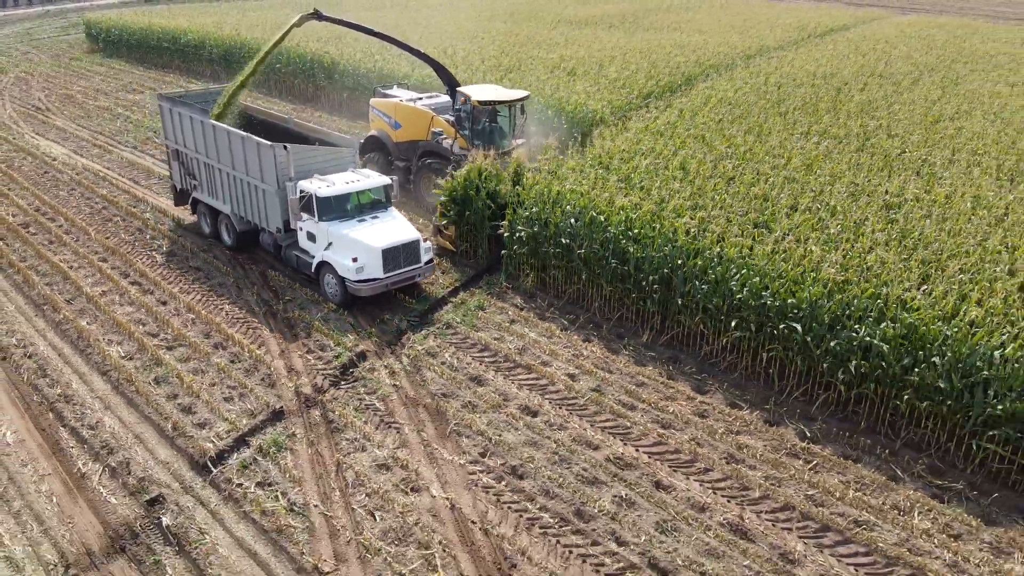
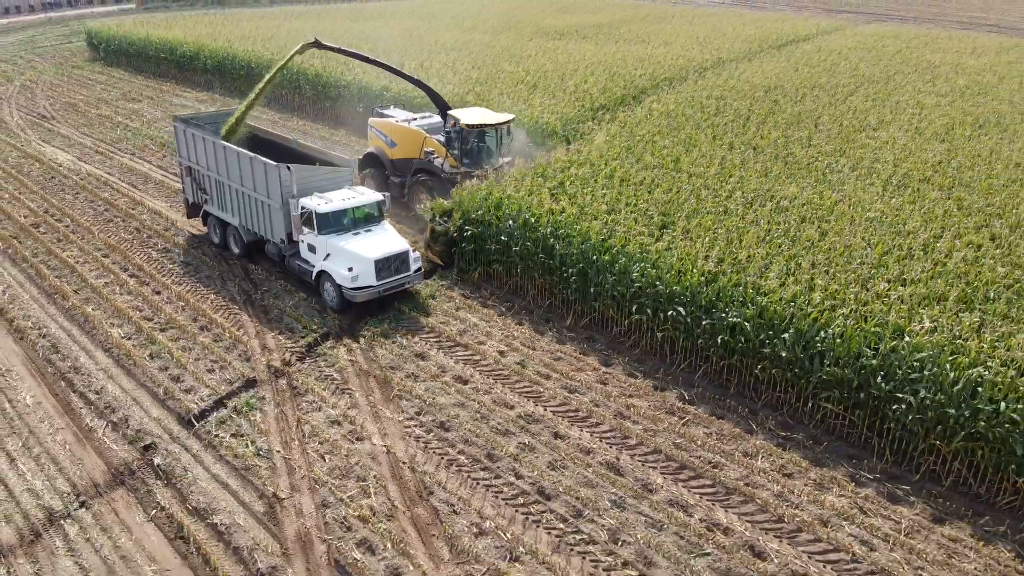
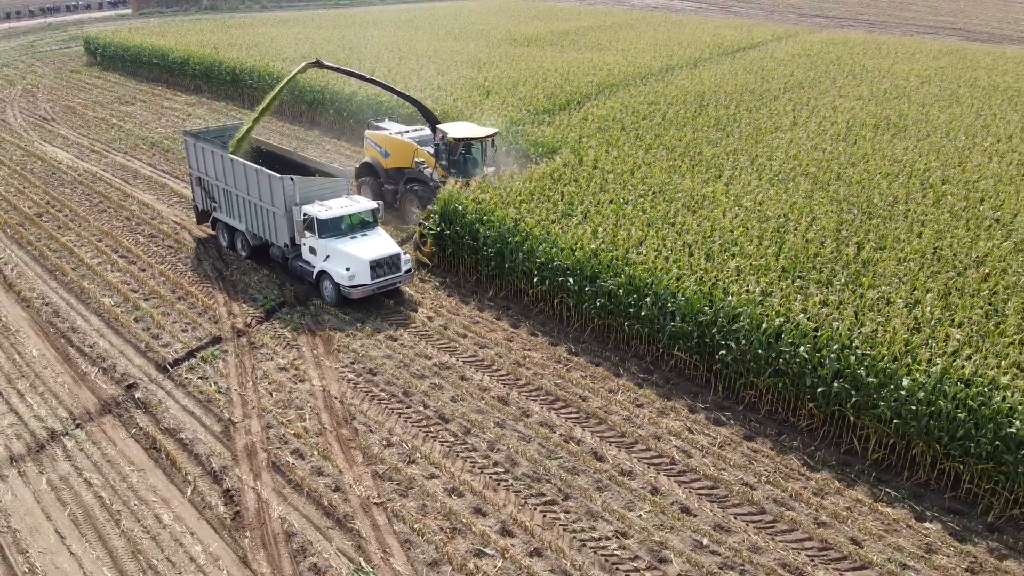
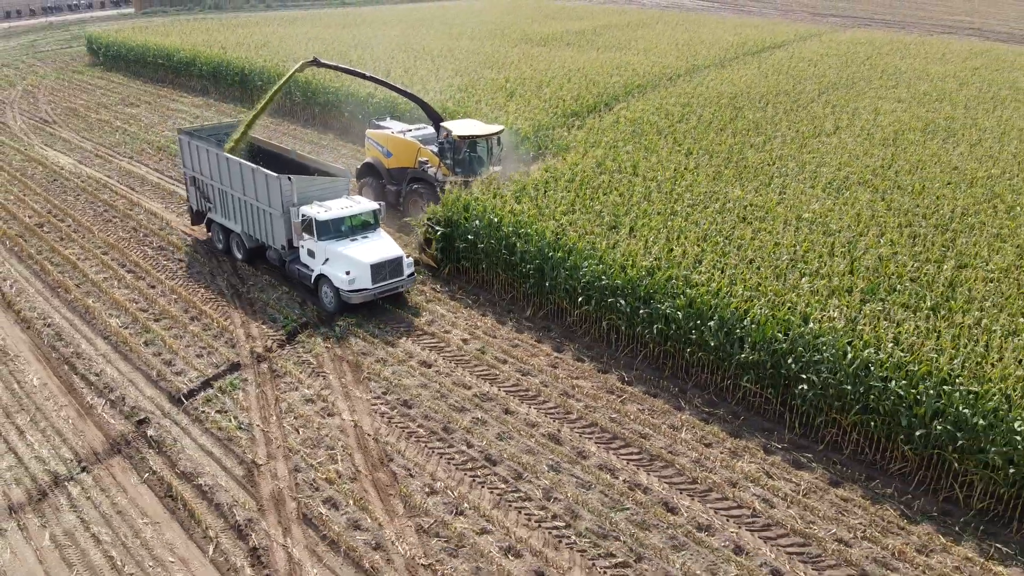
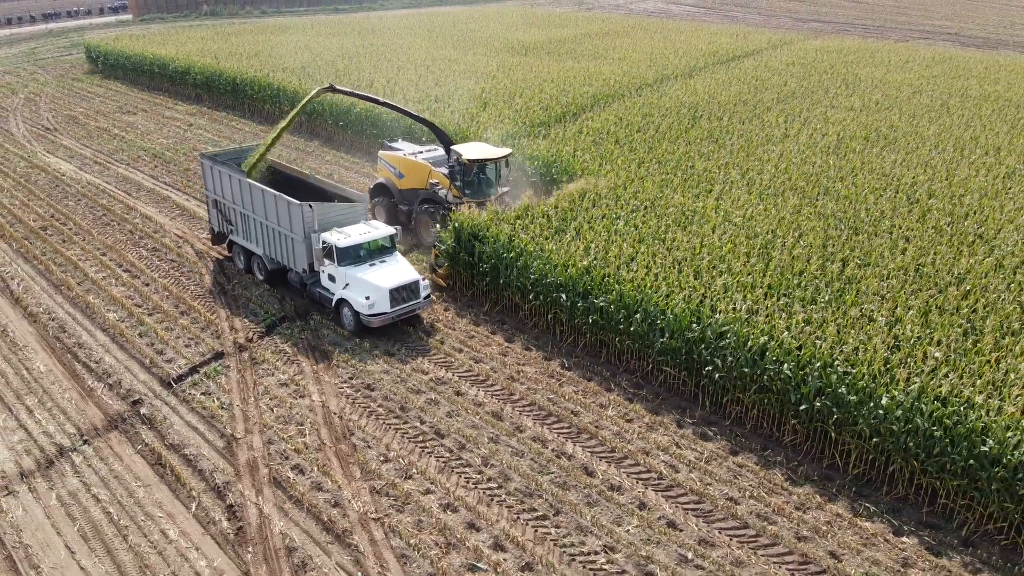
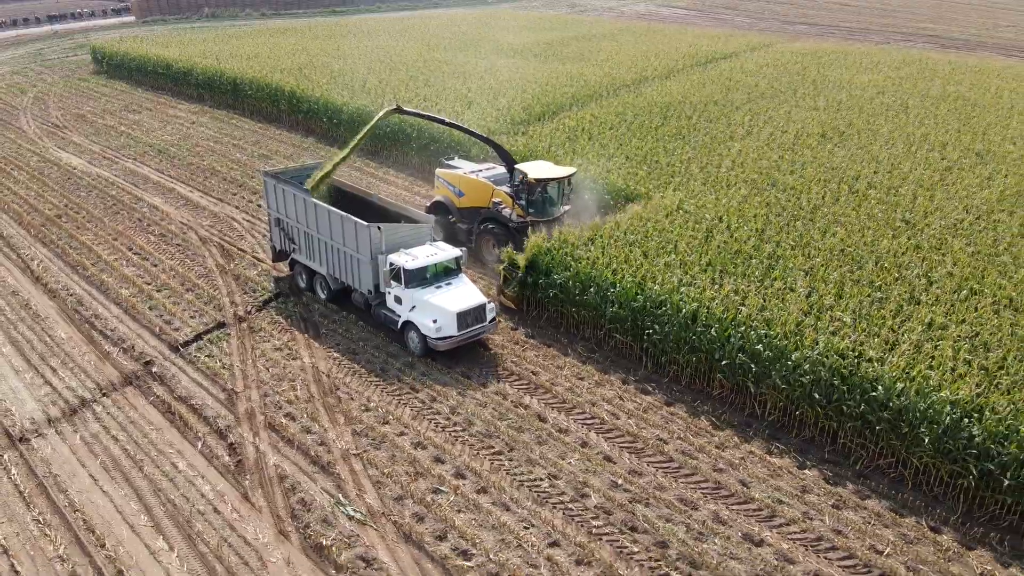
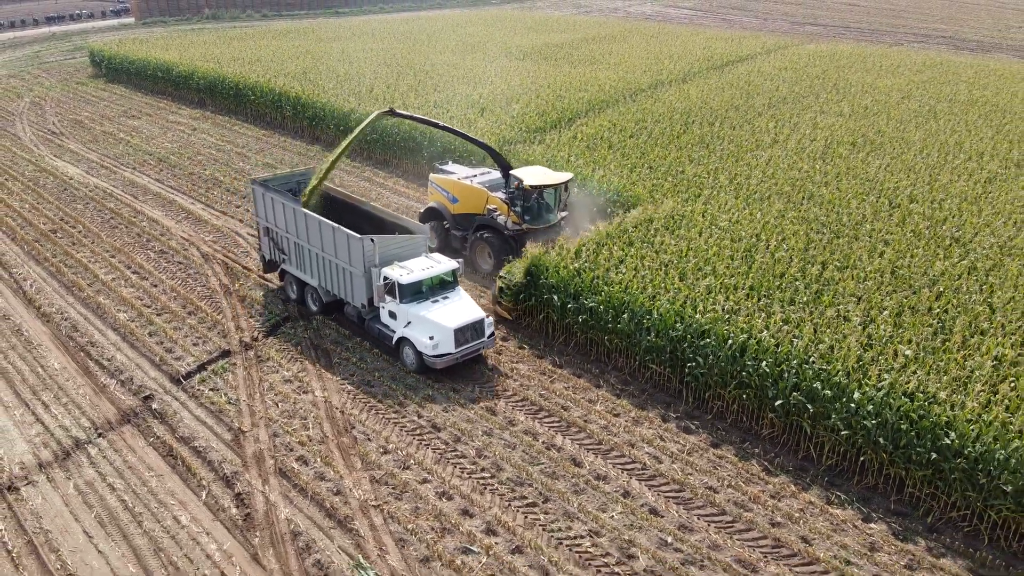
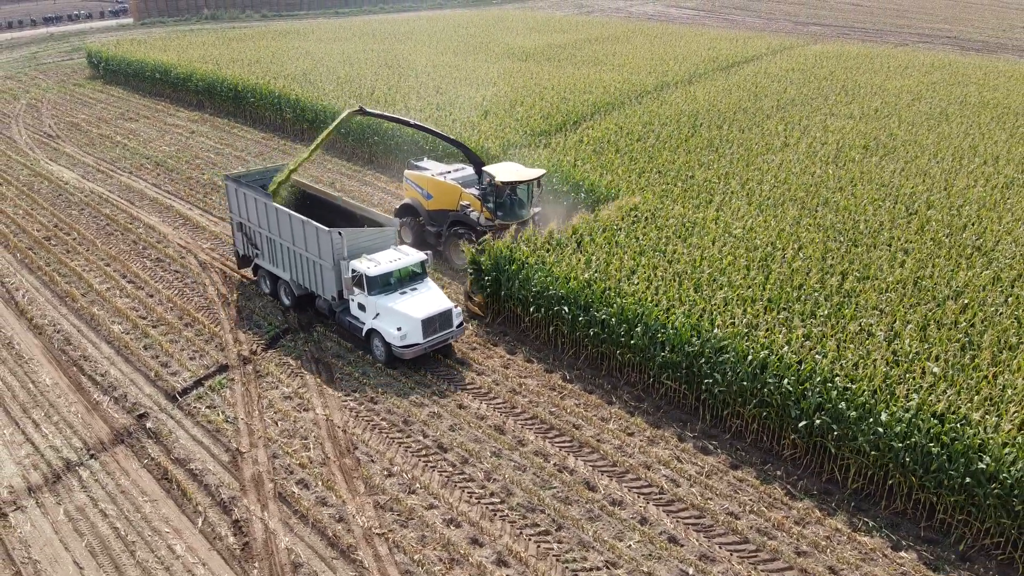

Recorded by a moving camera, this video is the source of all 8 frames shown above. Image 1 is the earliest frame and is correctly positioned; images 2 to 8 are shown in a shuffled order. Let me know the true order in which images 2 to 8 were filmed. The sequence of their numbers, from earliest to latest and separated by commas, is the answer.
2, 4, 3, 5, 8, 7, 6
